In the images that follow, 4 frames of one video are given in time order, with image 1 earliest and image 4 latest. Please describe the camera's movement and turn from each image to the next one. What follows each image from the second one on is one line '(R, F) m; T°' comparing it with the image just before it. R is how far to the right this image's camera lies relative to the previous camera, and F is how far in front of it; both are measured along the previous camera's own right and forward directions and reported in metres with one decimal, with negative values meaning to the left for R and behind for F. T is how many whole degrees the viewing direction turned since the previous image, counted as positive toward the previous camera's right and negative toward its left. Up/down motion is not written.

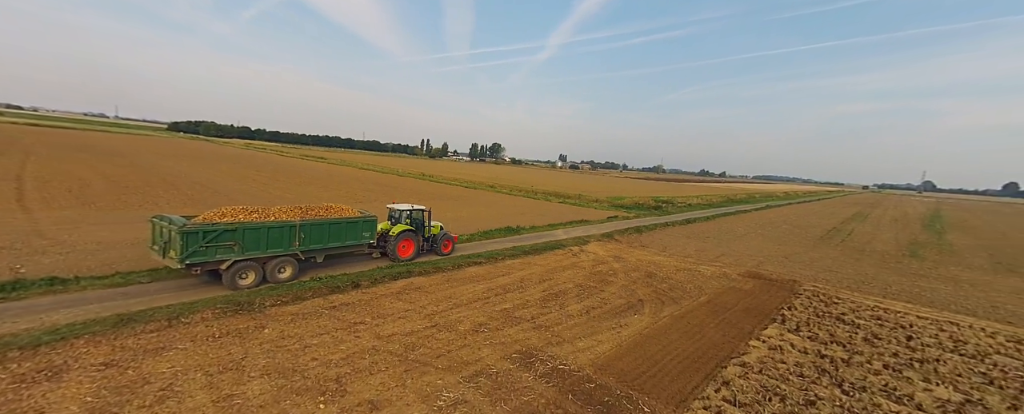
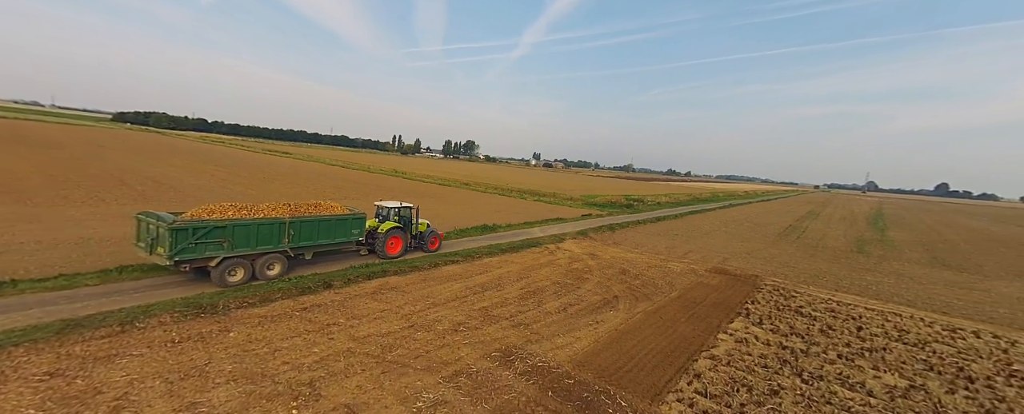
(-0.1, 0.0) m; +4°
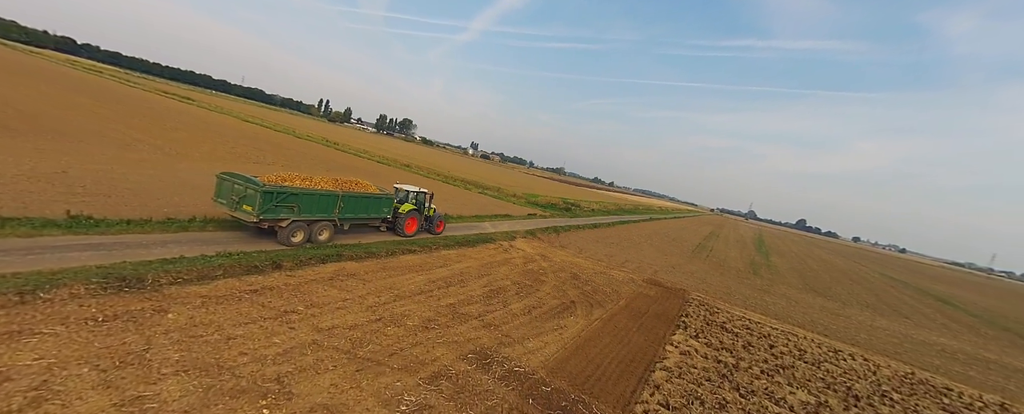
(-0.8, +0.2) m; +10°
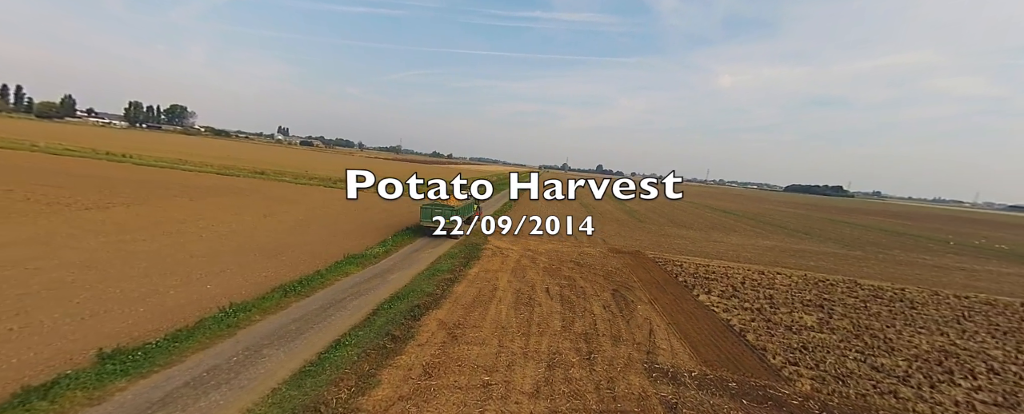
(-3.7, +0.3) m; +17°
